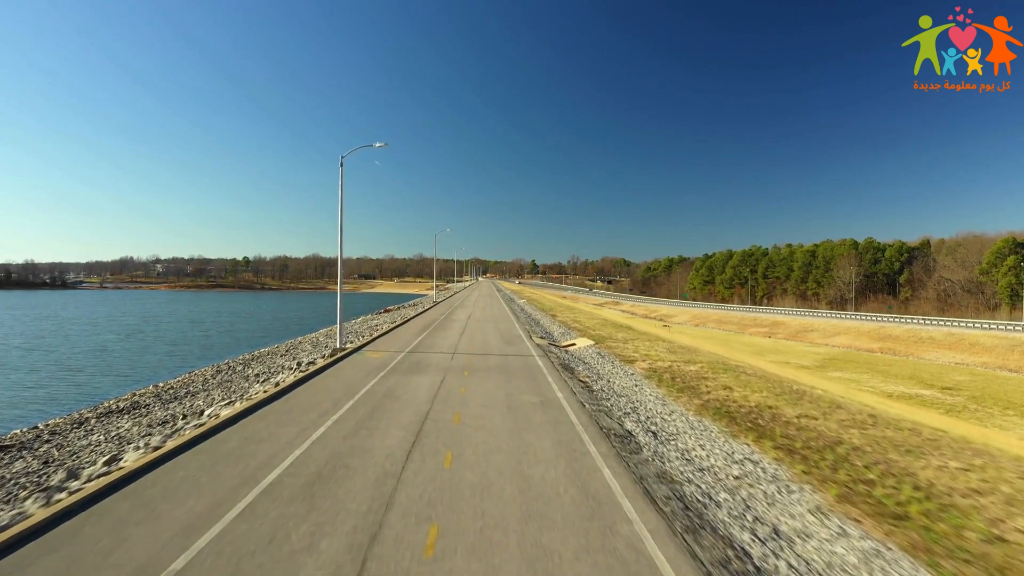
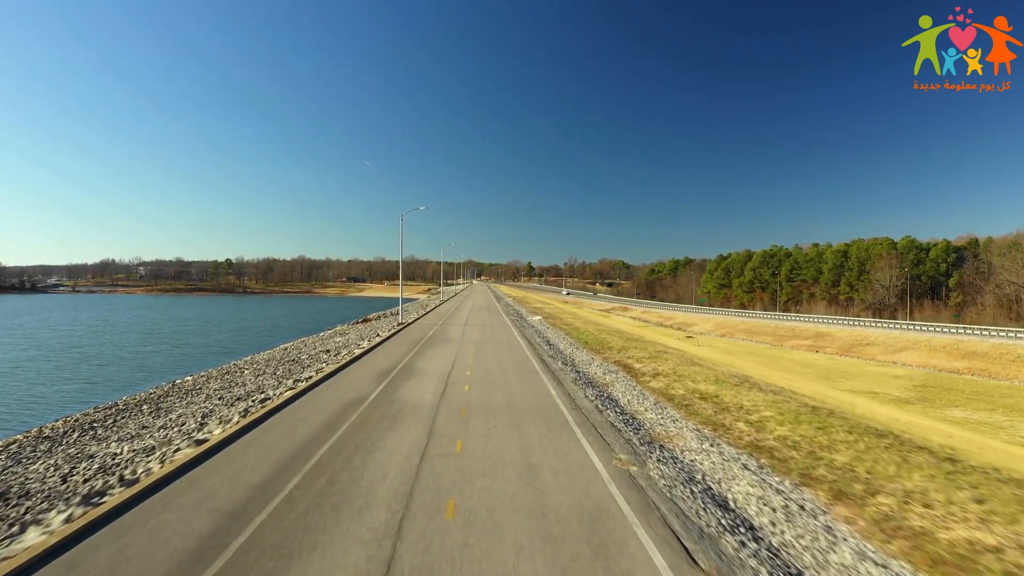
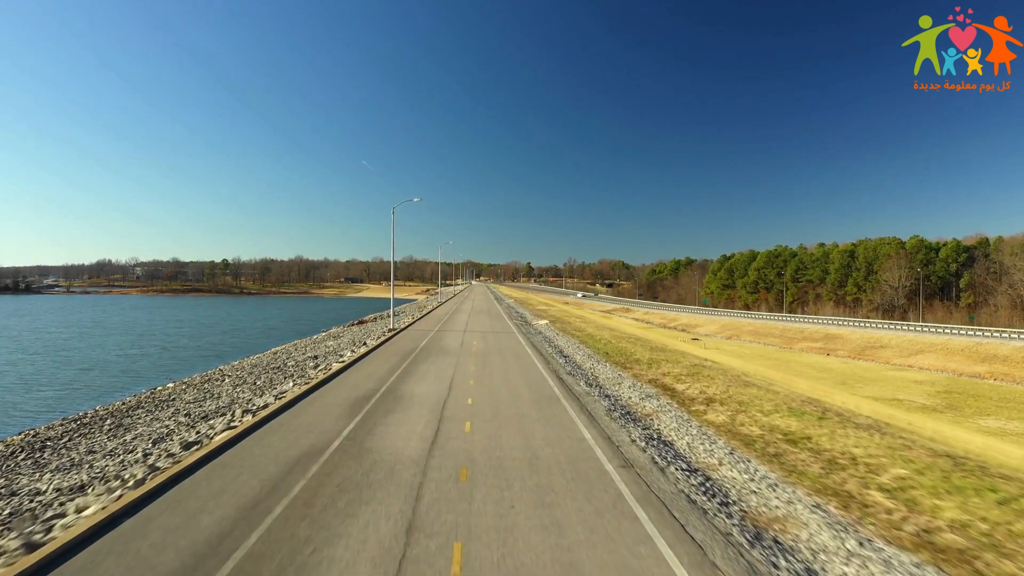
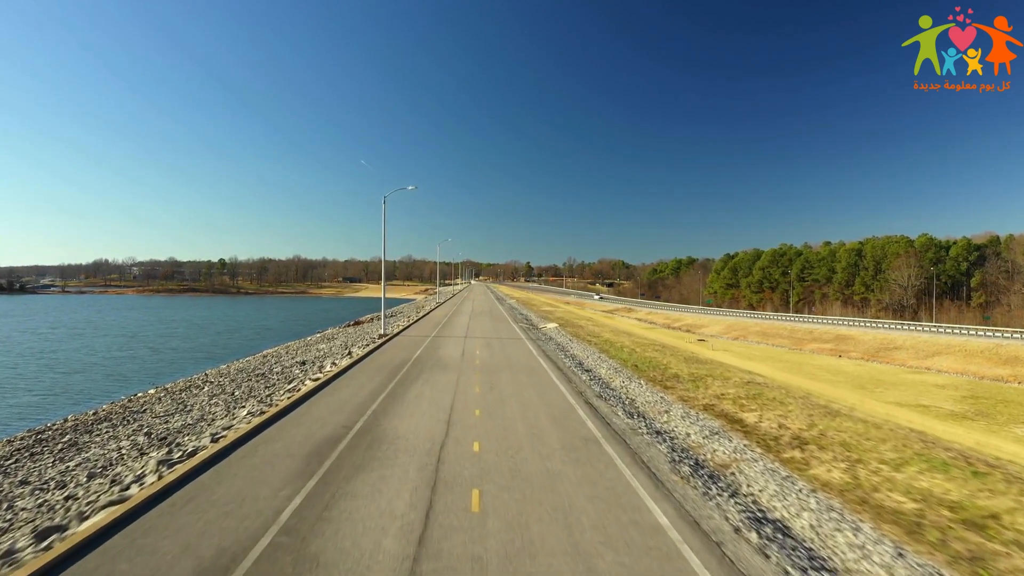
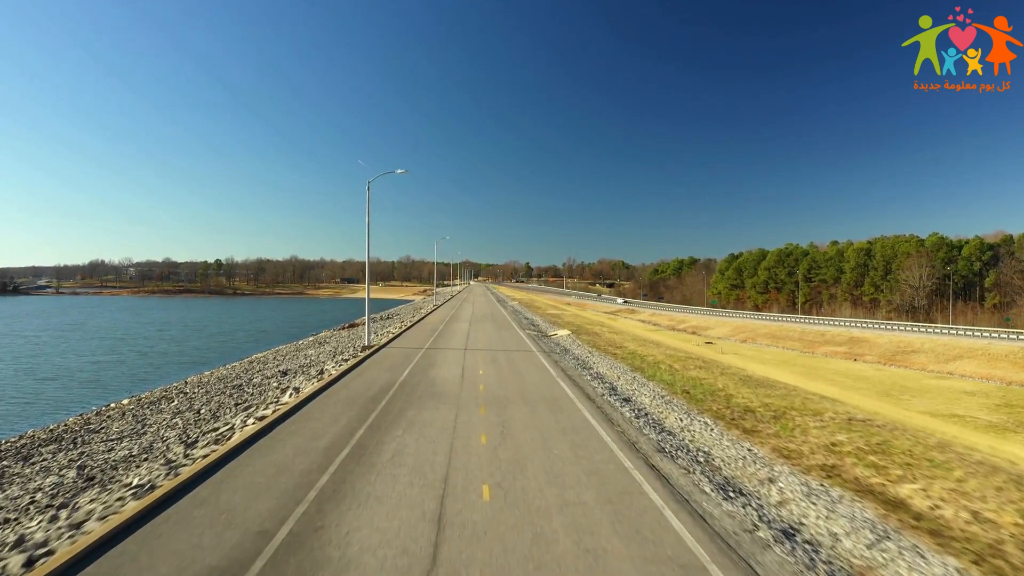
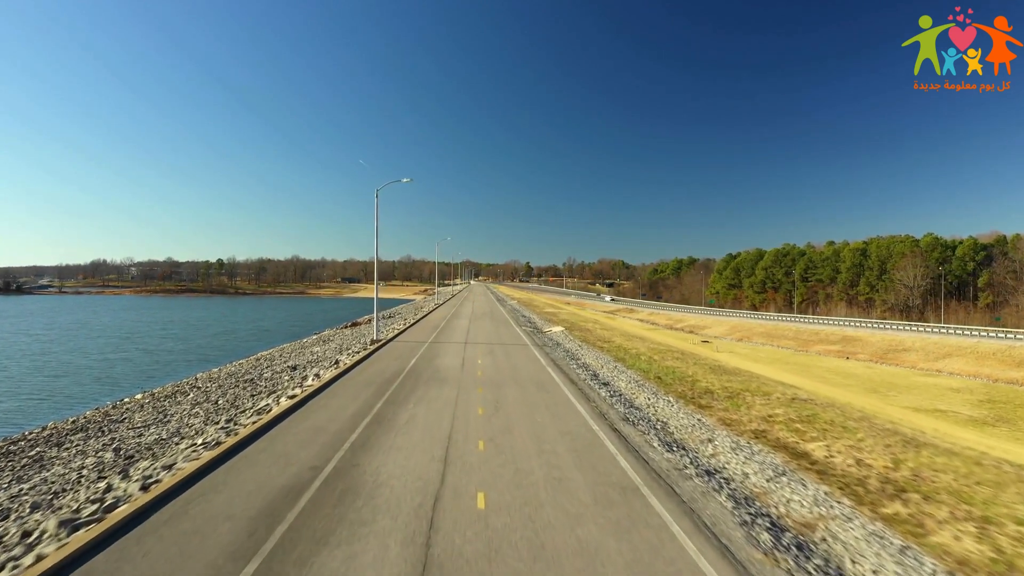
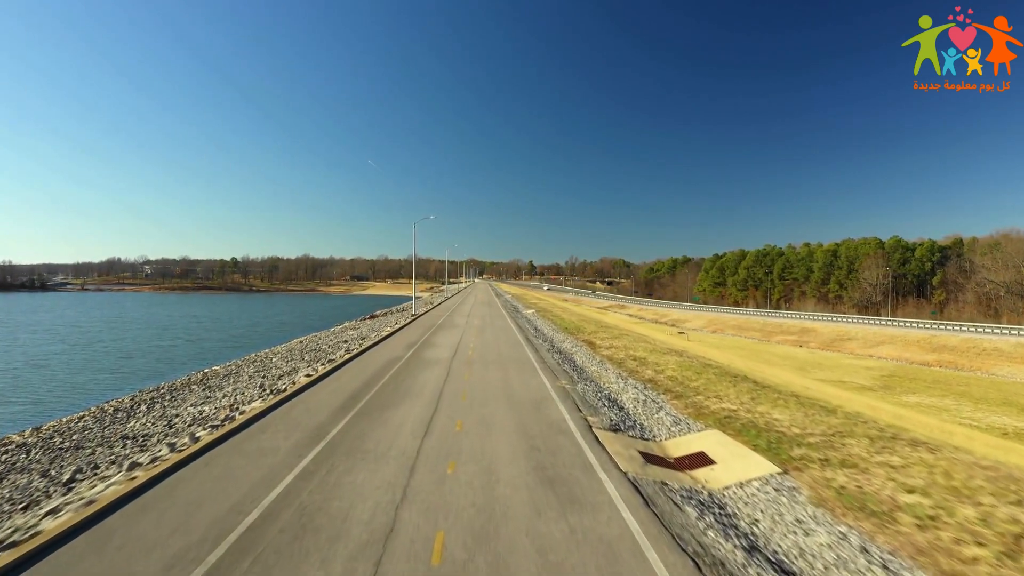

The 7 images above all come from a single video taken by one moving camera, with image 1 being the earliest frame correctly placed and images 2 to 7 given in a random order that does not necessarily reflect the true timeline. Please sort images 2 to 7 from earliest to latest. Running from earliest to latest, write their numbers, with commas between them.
7, 2, 3, 4, 6, 5
